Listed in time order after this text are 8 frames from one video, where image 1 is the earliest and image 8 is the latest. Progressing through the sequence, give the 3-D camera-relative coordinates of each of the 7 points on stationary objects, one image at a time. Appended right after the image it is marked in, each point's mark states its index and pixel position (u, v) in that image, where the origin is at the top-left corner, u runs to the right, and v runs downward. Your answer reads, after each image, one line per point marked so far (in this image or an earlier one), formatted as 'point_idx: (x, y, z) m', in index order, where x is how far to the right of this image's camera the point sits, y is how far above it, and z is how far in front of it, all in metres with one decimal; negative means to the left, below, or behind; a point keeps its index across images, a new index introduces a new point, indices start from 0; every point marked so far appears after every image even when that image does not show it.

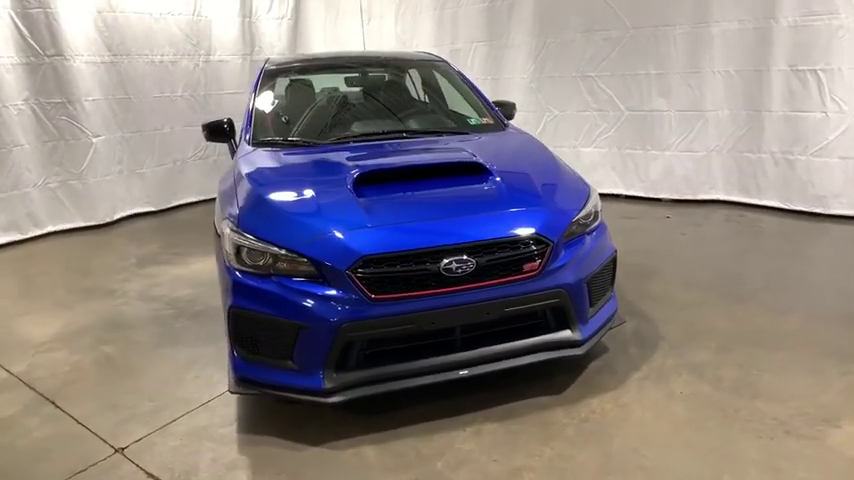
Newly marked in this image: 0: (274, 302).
0: (-0.6, -0.2, +2.2) m
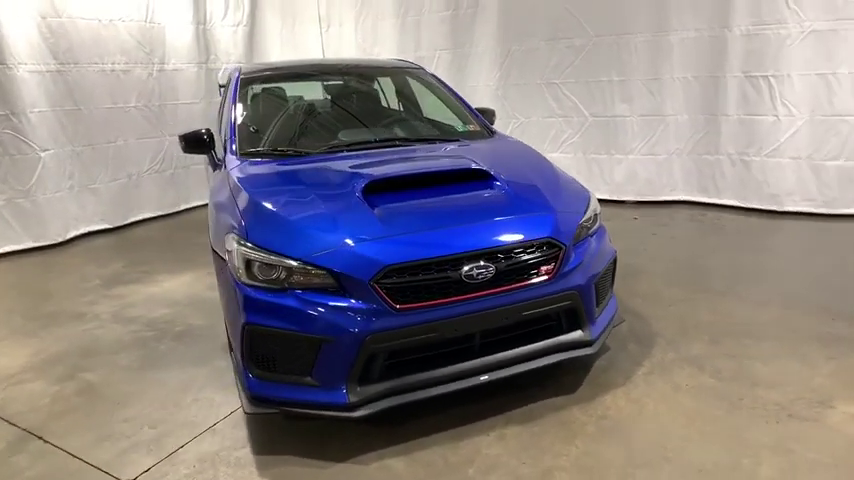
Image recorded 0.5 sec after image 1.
0: (-0.5, -0.3, +2.1) m
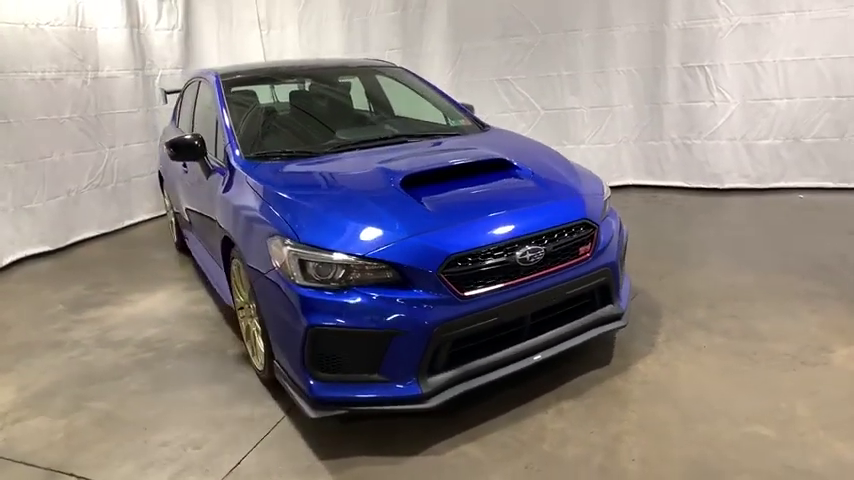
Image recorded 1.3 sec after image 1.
0: (-0.2, -0.3, +2.1) m
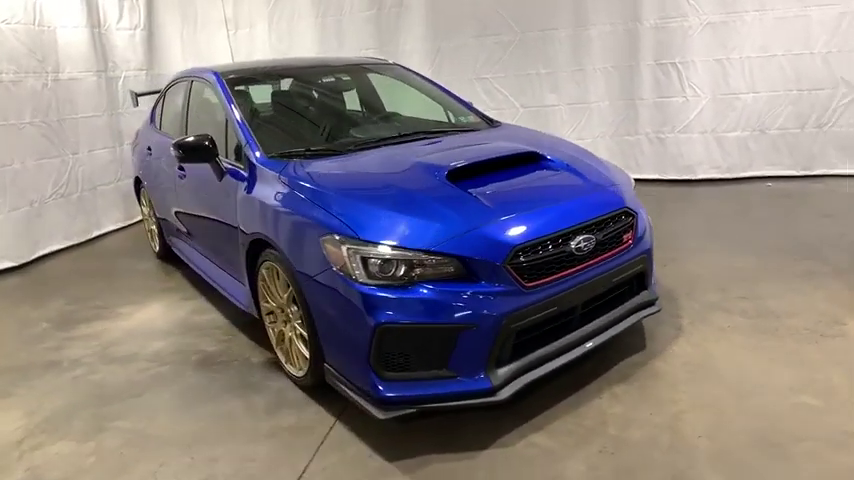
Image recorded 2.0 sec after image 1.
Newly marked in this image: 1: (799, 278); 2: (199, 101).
0: (0.0, -0.3, +2.1) m
1: (+2.2, -0.2, +3.4) m
2: (-1.5, +1.0, +3.9) m
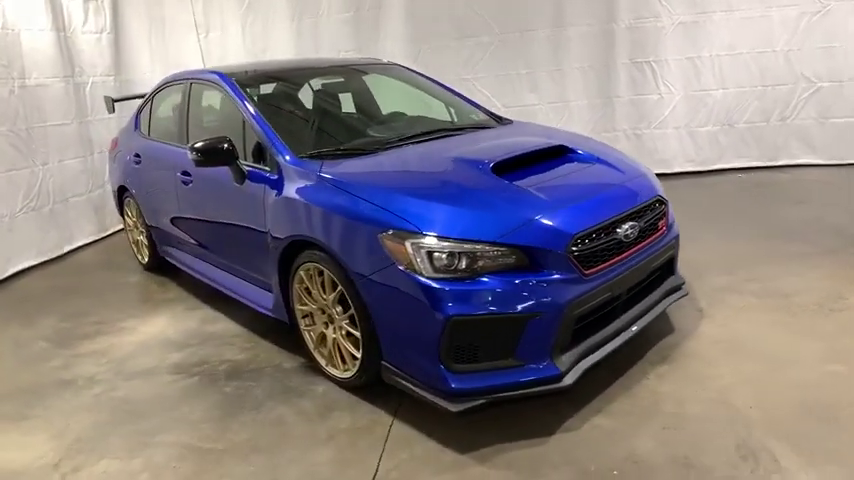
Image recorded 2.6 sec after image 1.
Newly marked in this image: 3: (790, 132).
0: (+0.3, -0.2, +2.1) m
1: (+2.3, -0.1, +3.6) m
2: (-1.5, +0.9, +3.7) m
3: (+3.7, +1.1, +5.7) m
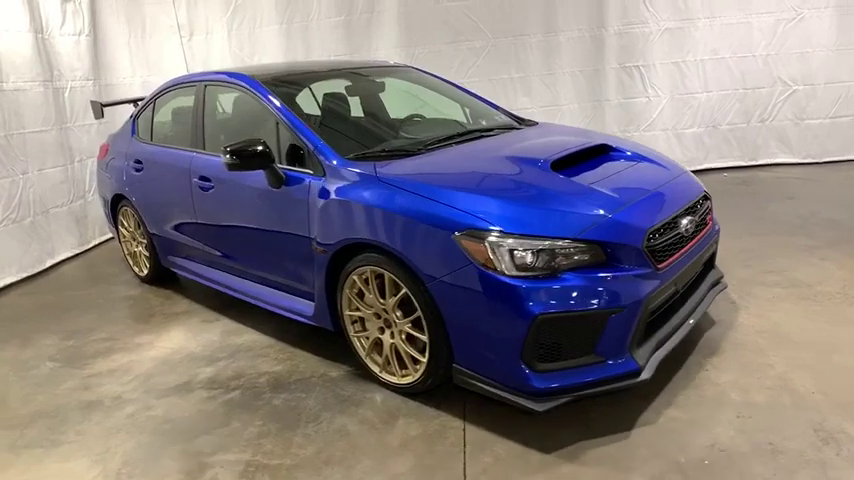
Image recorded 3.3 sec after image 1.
0: (+0.6, -0.2, +2.1) m
1: (+2.5, -0.1, +3.8) m
2: (-1.4, +0.9, +3.6) m
3: (+3.6, +1.1, +6.0) m
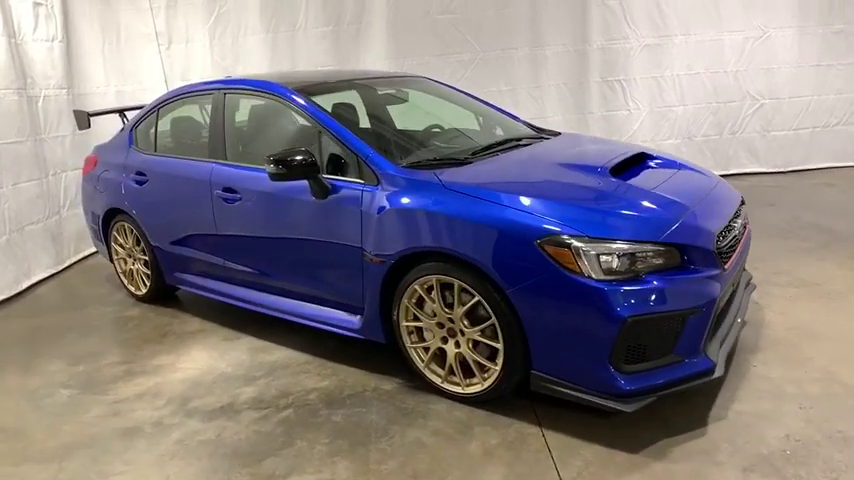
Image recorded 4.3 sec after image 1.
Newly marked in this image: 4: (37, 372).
0: (+0.9, -0.2, +2.2) m
1: (+2.6, -0.1, +4.0) m
2: (-1.2, +0.8, +3.5) m
3: (+3.5, +1.1, +6.3) m
4: (-2.2, -0.8, +3.2) m
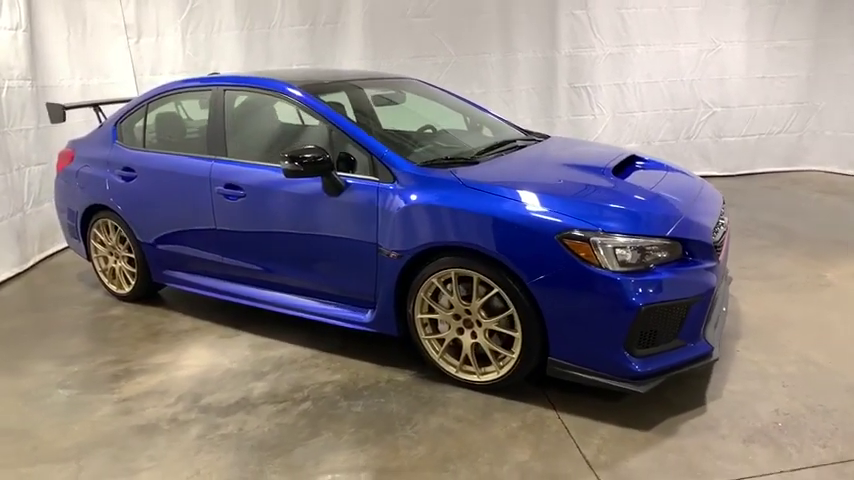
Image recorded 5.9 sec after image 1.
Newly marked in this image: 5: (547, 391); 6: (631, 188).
0: (+1.0, -0.2, +2.4) m
1: (+2.6, -0.1, +4.4) m
2: (-1.2, +0.8, +3.5) m
3: (+3.2, +1.1, +6.8) m
4: (-2.2, -0.7, +3.1) m
5: (+0.6, -0.7, +2.6) m
6: (+1.0, +0.2, +2.7) m
